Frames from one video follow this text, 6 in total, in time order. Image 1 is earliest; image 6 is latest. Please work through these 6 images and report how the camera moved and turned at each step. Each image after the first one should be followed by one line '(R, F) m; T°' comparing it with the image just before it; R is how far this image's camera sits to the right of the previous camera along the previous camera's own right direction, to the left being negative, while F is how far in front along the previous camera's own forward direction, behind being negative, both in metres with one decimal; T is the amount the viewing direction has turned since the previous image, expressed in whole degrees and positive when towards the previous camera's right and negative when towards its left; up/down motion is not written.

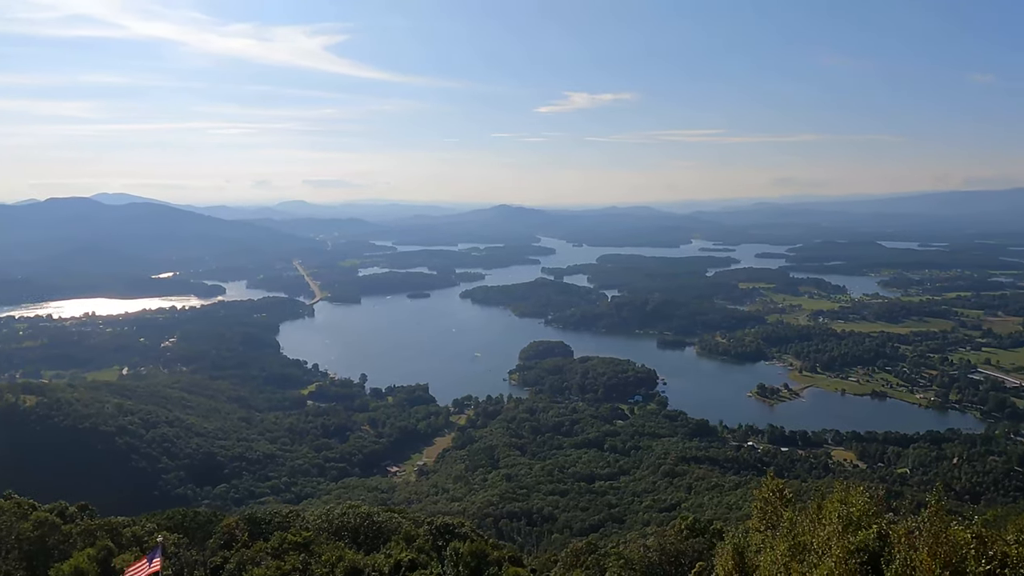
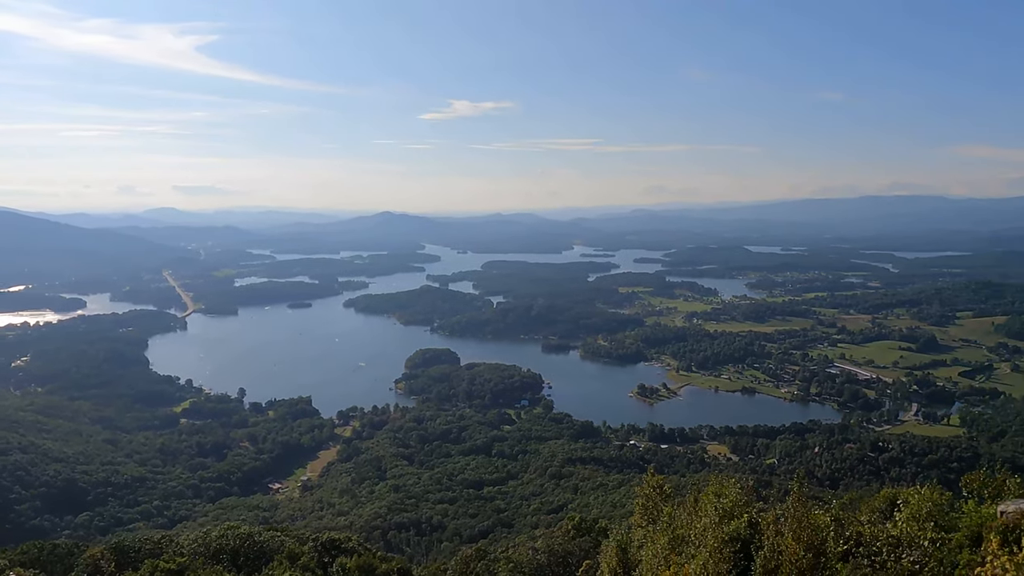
(+0.2, -0.5) m; +9°
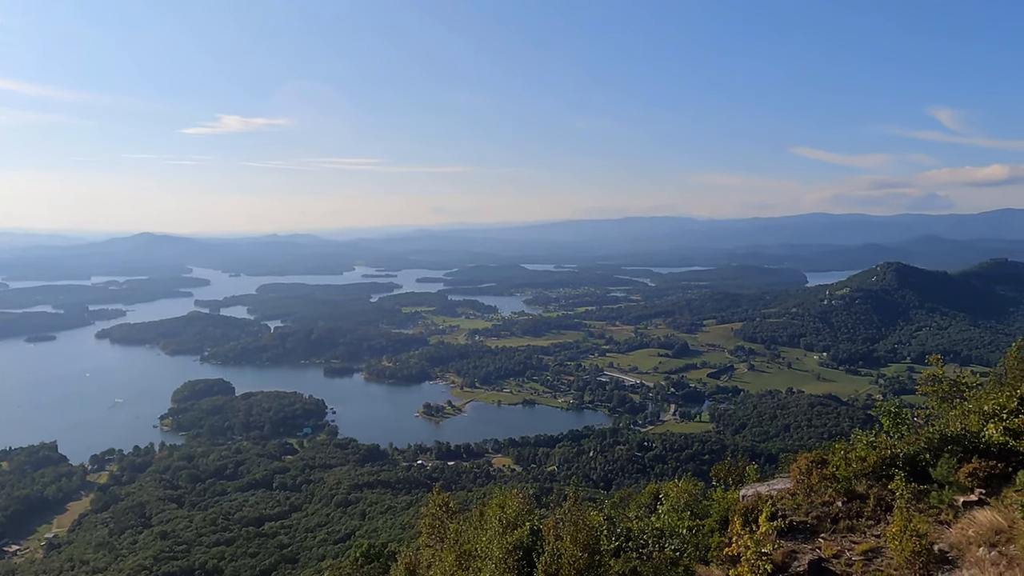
(+1.2, -0.4) m; +16°
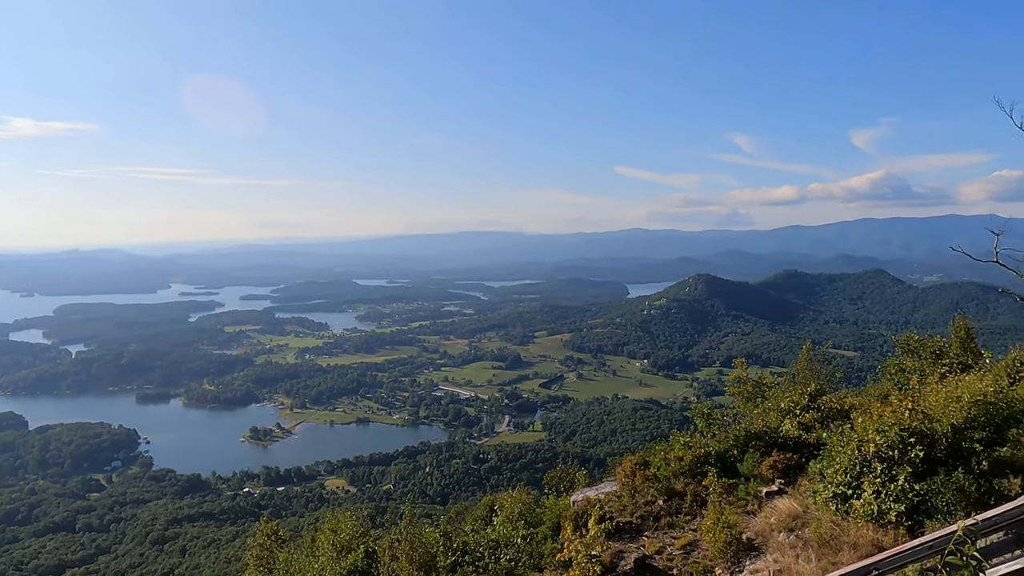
(-0.1, -0.1) m; +12°
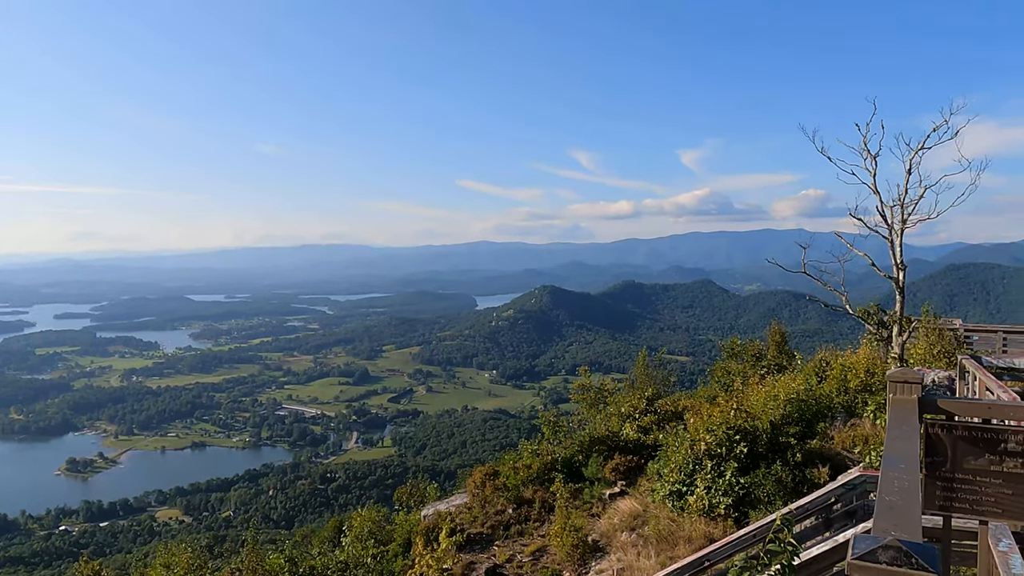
(-0.6, -0.9) m; +11°
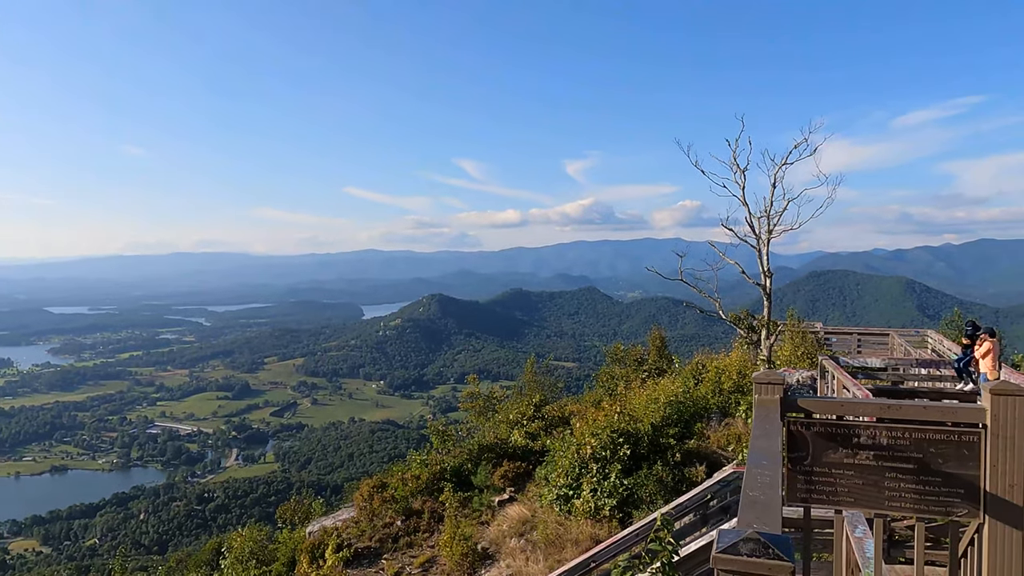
(-0.3, 0.0) m; +8°
